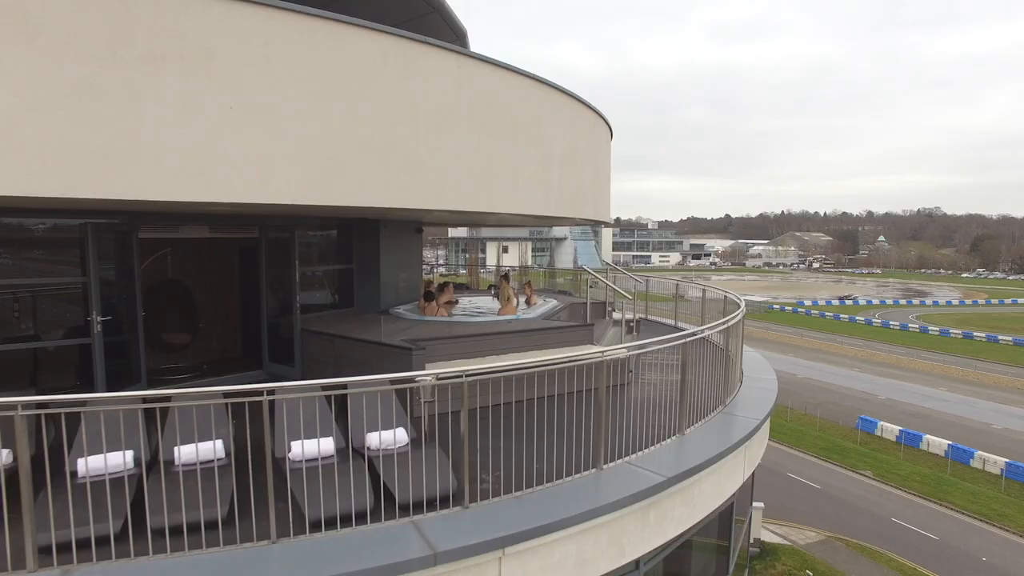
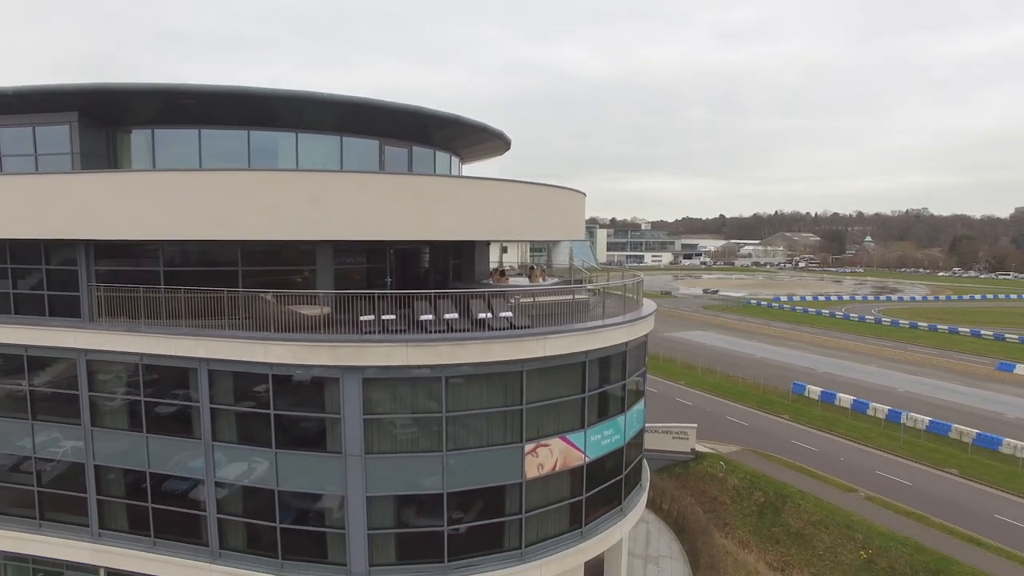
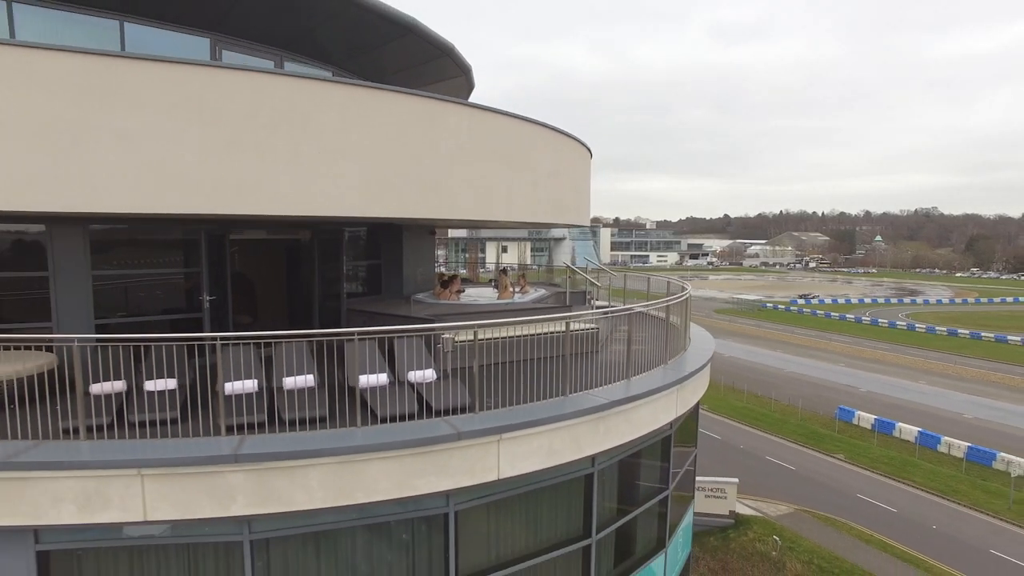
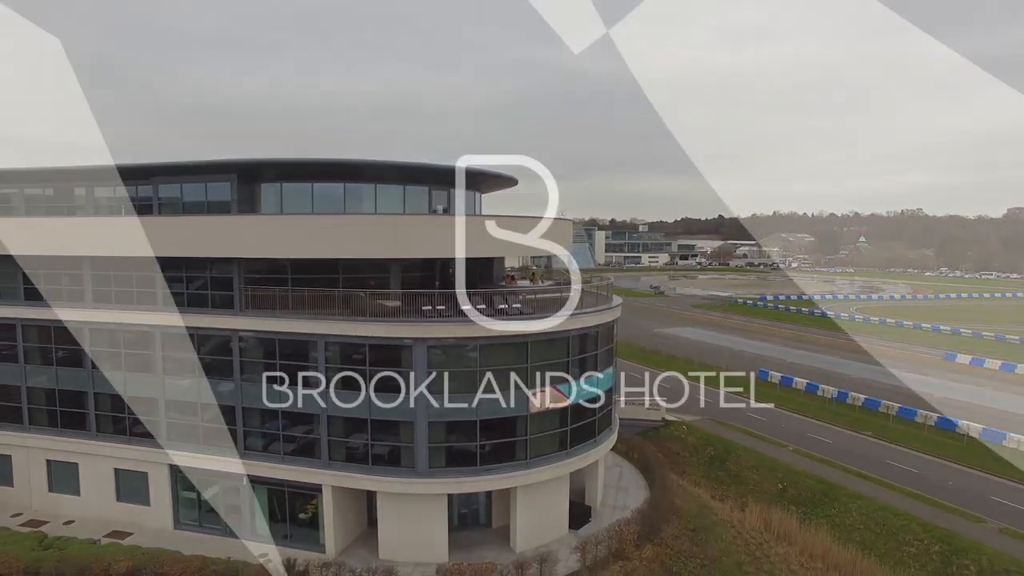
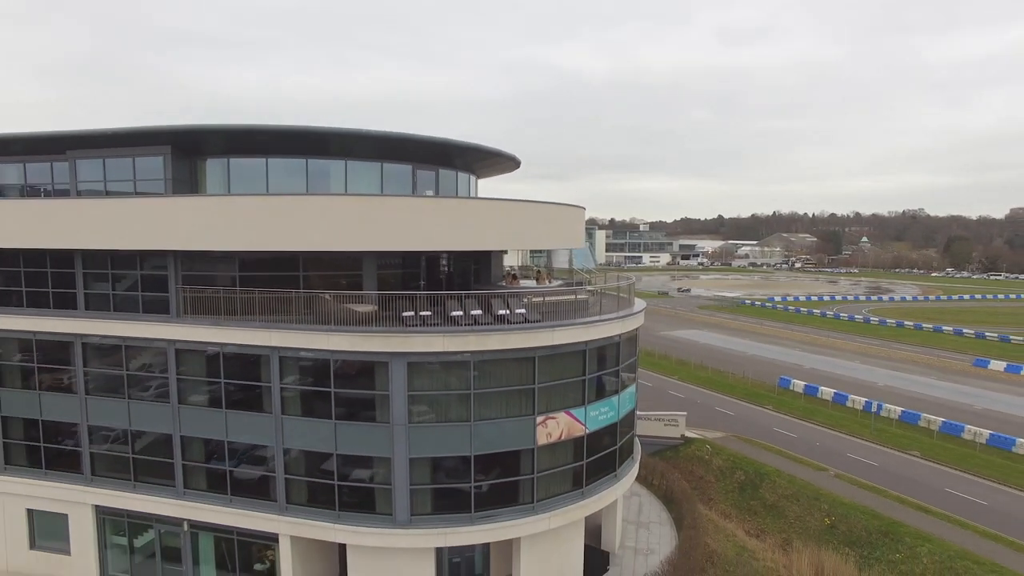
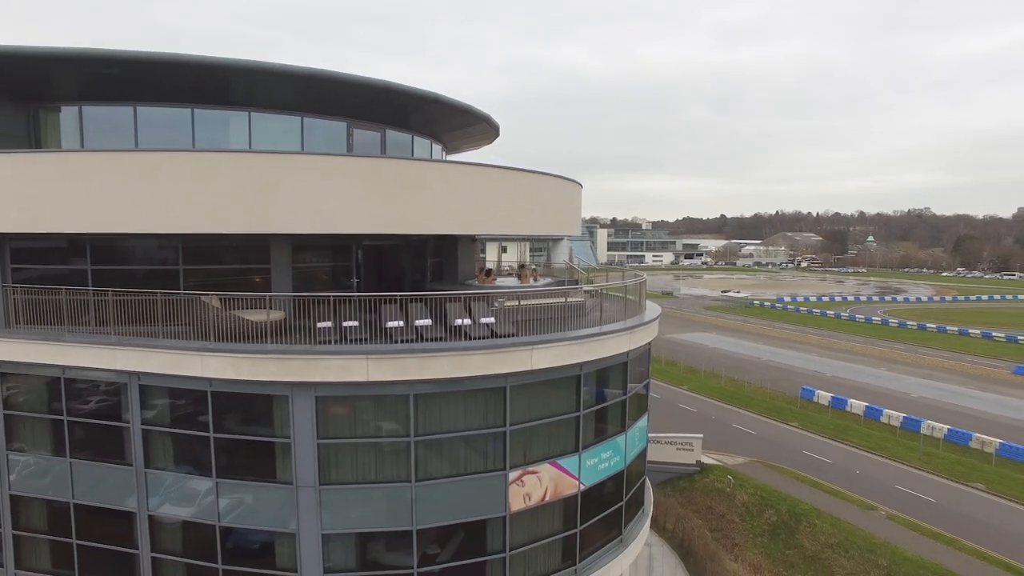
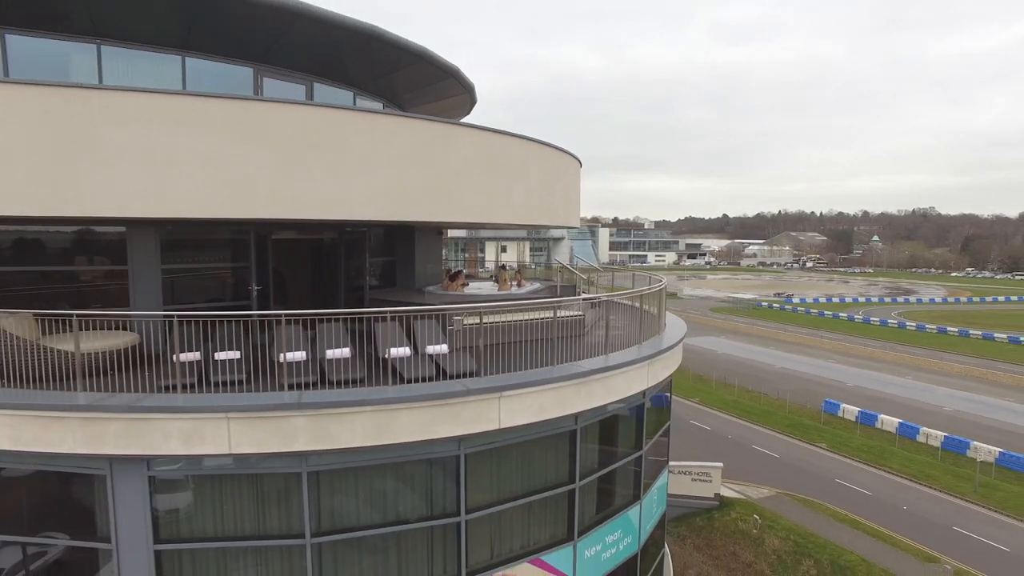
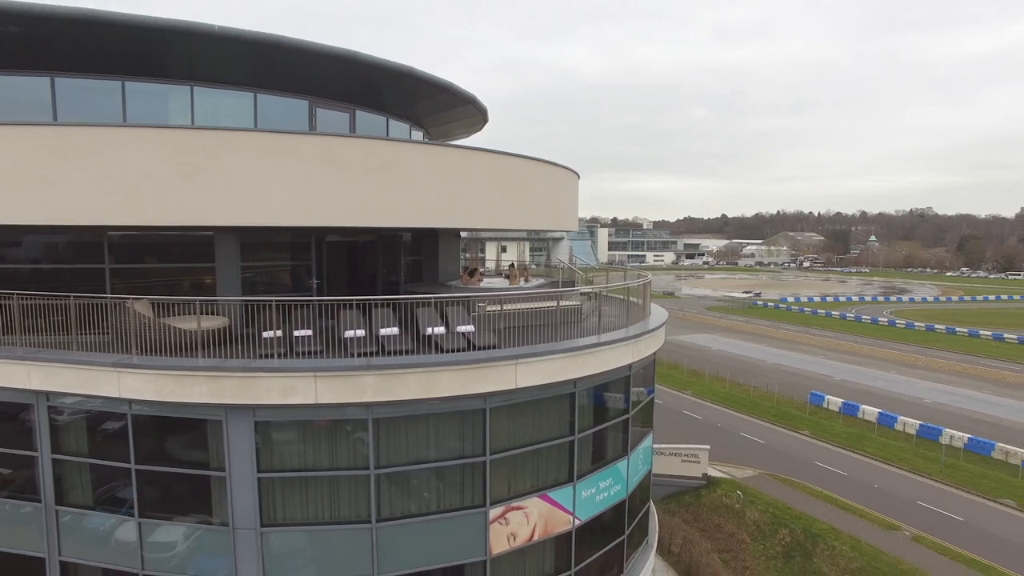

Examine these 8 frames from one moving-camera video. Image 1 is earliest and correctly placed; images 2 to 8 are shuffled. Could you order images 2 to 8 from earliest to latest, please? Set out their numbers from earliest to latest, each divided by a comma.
3, 7, 8, 6, 2, 5, 4
